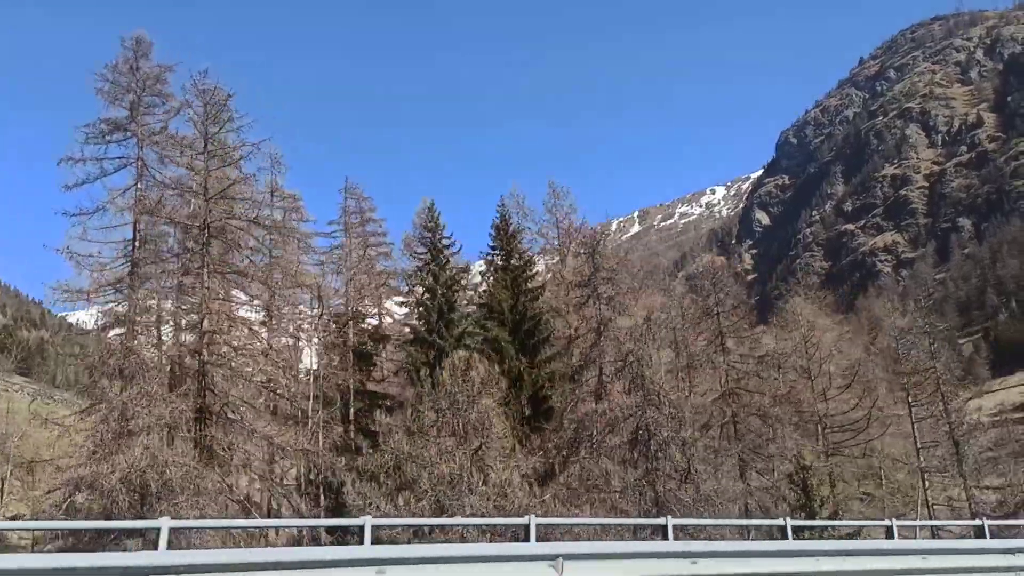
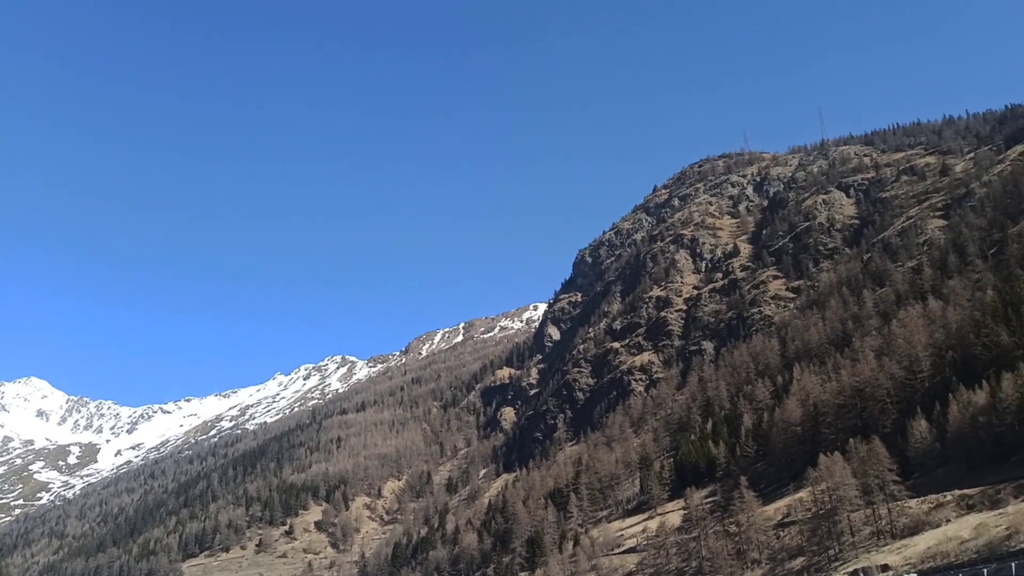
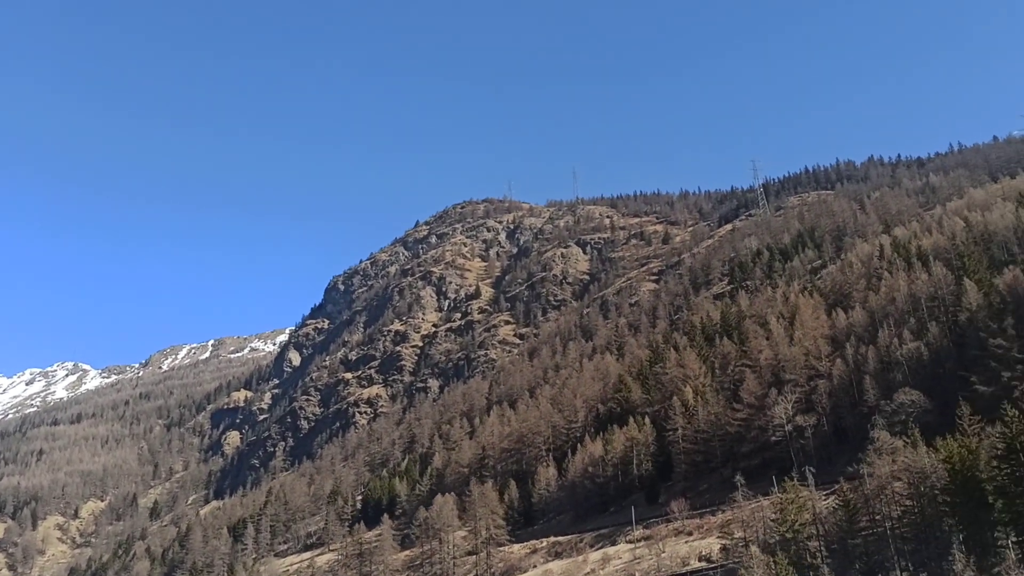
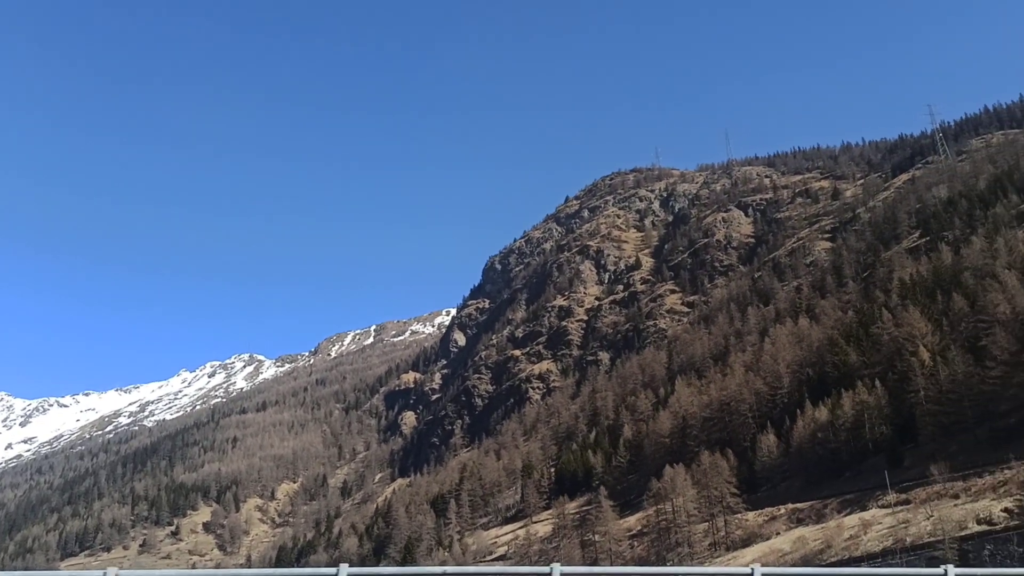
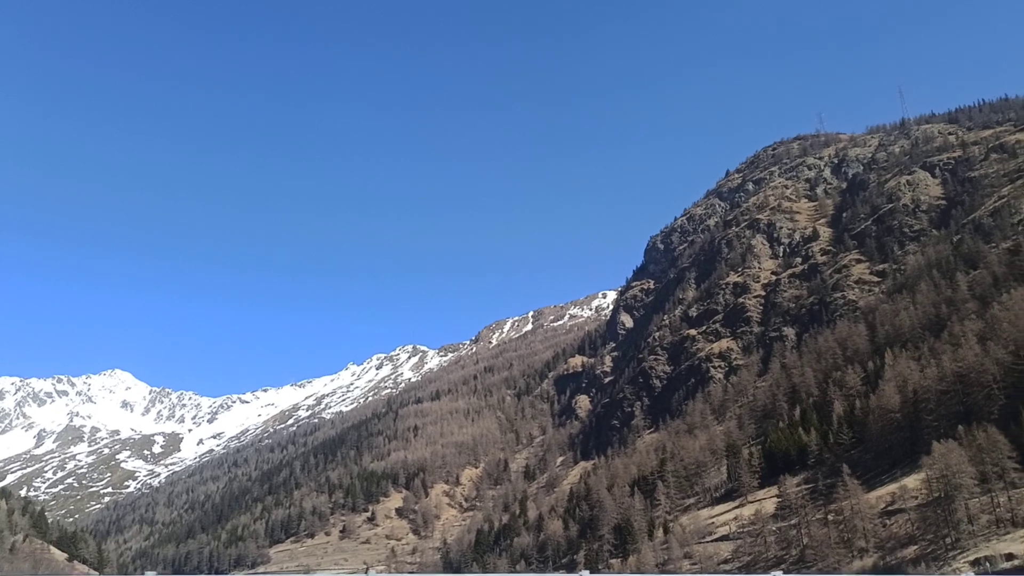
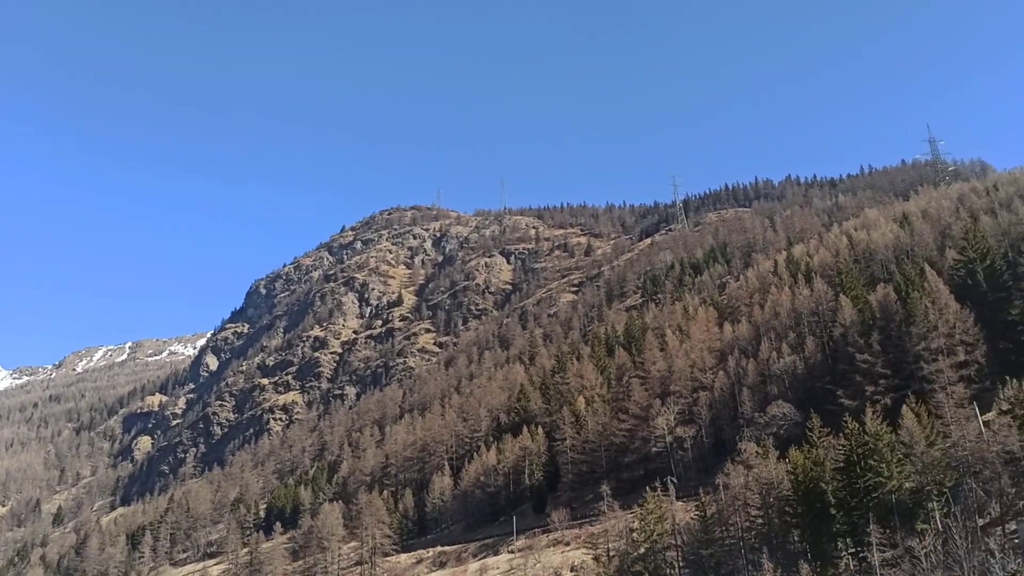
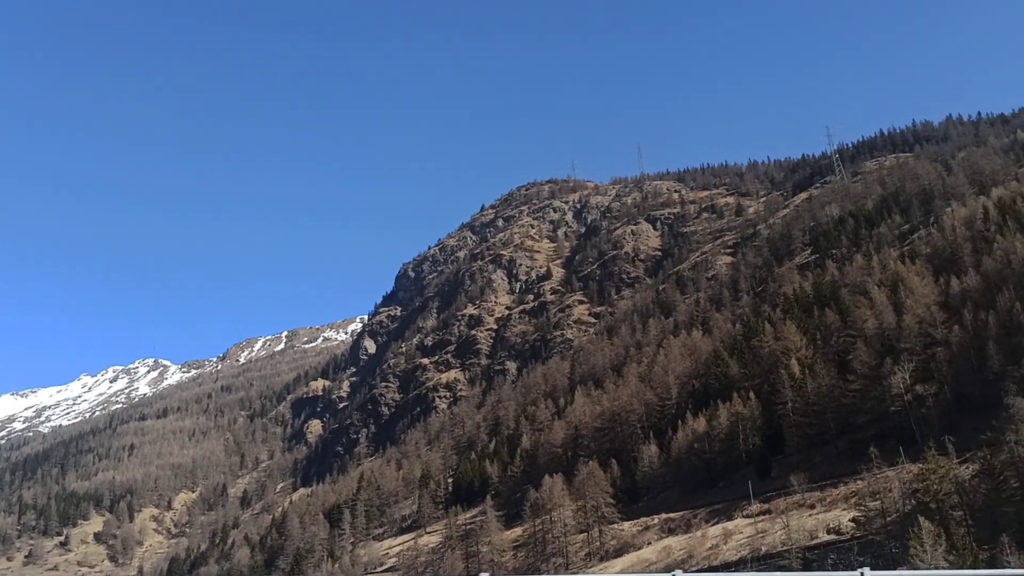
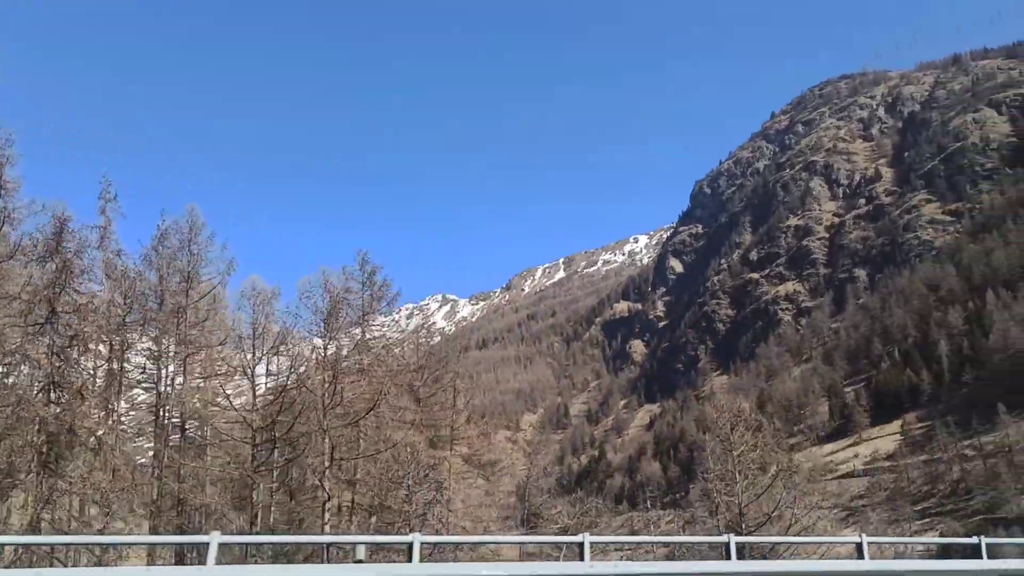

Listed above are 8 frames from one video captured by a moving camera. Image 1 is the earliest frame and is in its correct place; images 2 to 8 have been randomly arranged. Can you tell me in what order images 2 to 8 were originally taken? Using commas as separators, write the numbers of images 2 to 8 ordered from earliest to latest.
8, 5, 2, 4, 7, 3, 6
